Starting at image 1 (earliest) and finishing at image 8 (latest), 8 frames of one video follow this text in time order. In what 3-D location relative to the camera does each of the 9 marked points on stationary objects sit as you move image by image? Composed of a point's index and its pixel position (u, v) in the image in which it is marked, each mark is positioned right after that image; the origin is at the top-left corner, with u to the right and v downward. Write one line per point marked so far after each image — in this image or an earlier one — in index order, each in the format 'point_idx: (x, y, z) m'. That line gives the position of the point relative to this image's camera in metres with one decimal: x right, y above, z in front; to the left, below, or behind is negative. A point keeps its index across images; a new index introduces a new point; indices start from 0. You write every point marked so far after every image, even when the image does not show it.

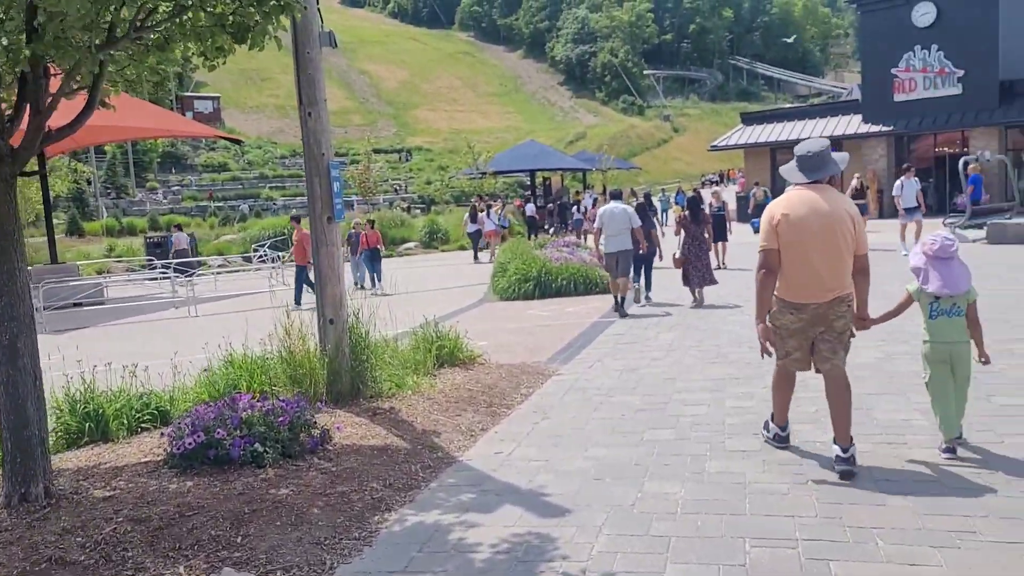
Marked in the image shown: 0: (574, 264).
0: (+1.1, +0.4, +16.1) m
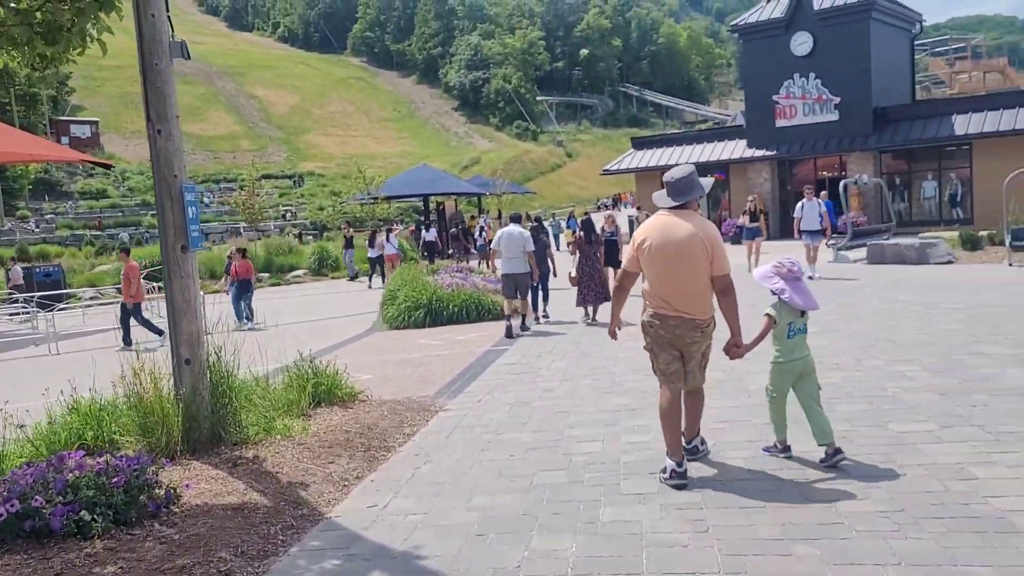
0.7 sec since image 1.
0: (-0.8, 0.0, +15.7) m
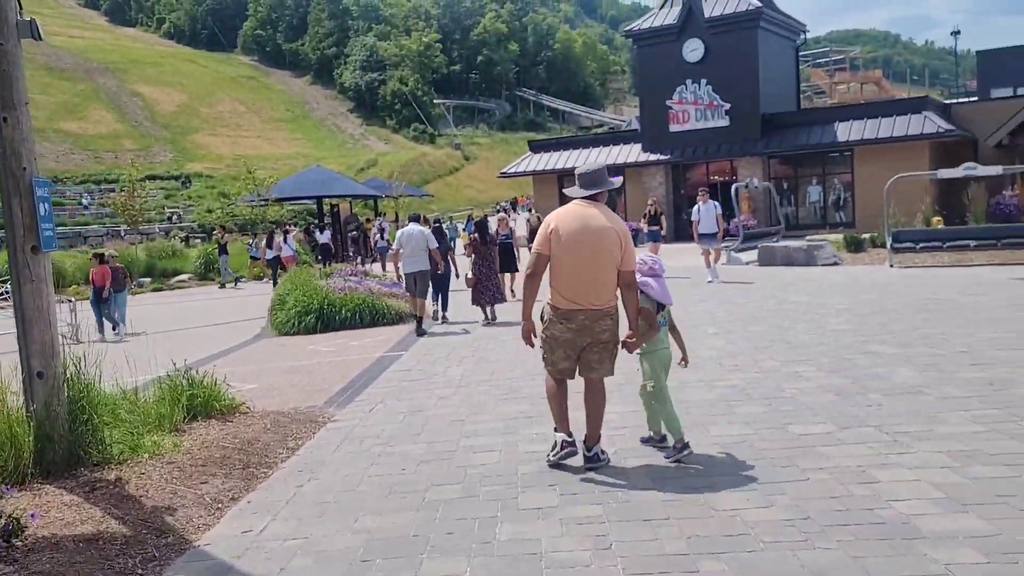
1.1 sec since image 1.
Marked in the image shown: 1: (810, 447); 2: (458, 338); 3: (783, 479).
0: (-2.6, -0.1, +15.1) m
1: (+1.8, -1.0, +5.5) m
2: (-0.7, -0.7, +12.4) m
3: (+1.5, -1.1, +4.9) m
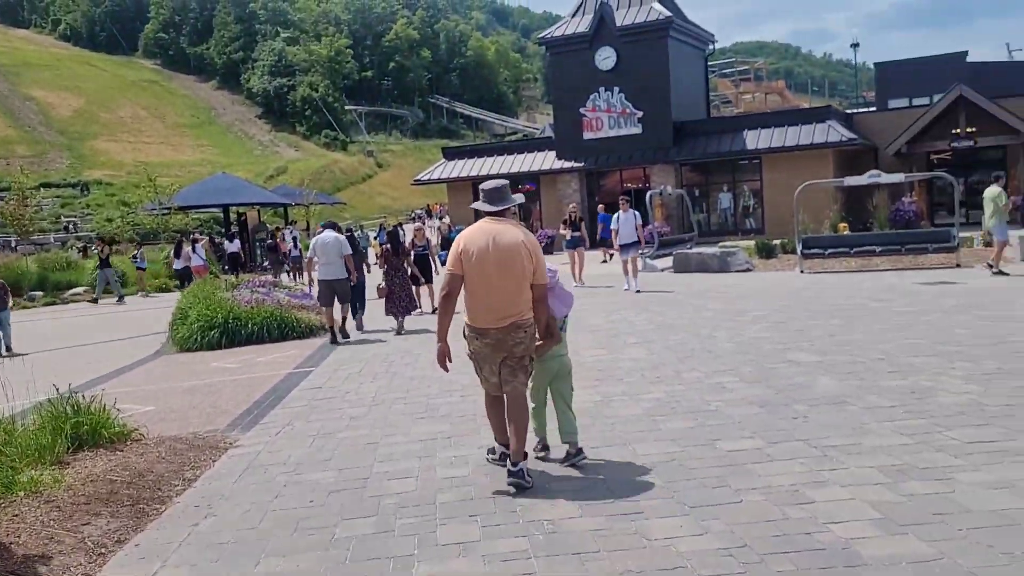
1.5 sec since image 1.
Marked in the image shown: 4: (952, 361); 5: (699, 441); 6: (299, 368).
0: (-4.0, -0.3, +14.5) m
1: (+1.4, -1.0, +5.3) m
2: (-1.9, -0.8, +12.0) m
3: (+1.1, -1.1, +4.7) m
4: (+3.9, -0.6, +7.9) m
5: (+1.2, -1.0, +5.9) m
6: (-2.7, -1.0, +11.2) m
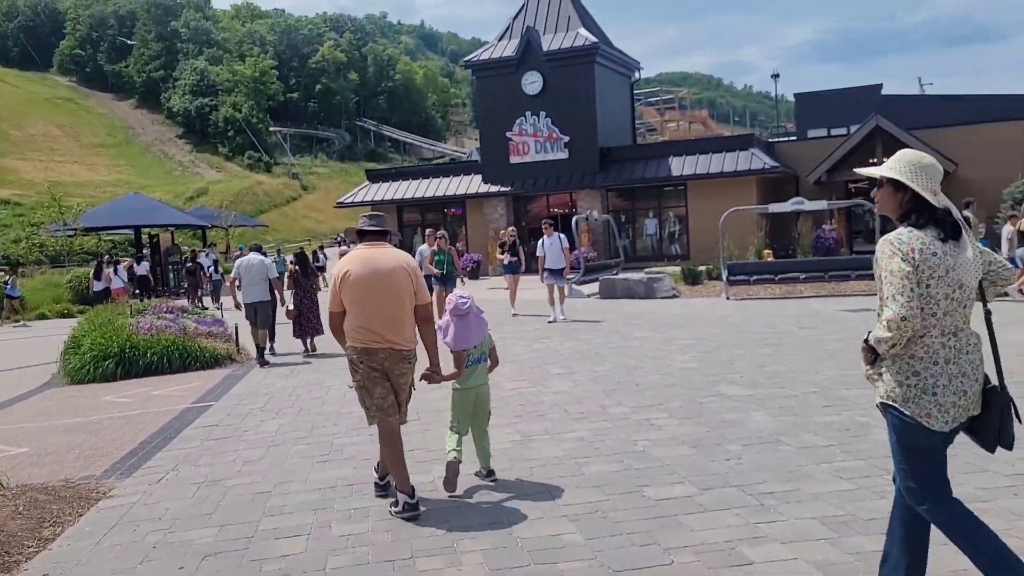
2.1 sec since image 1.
0: (-5.2, -0.7, +13.5) m
1: (+0.9, -1.2, +4.8) m
2: (-2.9, -1.2, +11.2) m
3: (+0.6, -1.3, +4.1) m
4: (+3.2, -0.9, +7.6) m
5: (+0.7, -1.2, +5.4) m
6: (-3.6, -1.3, +10.3) m
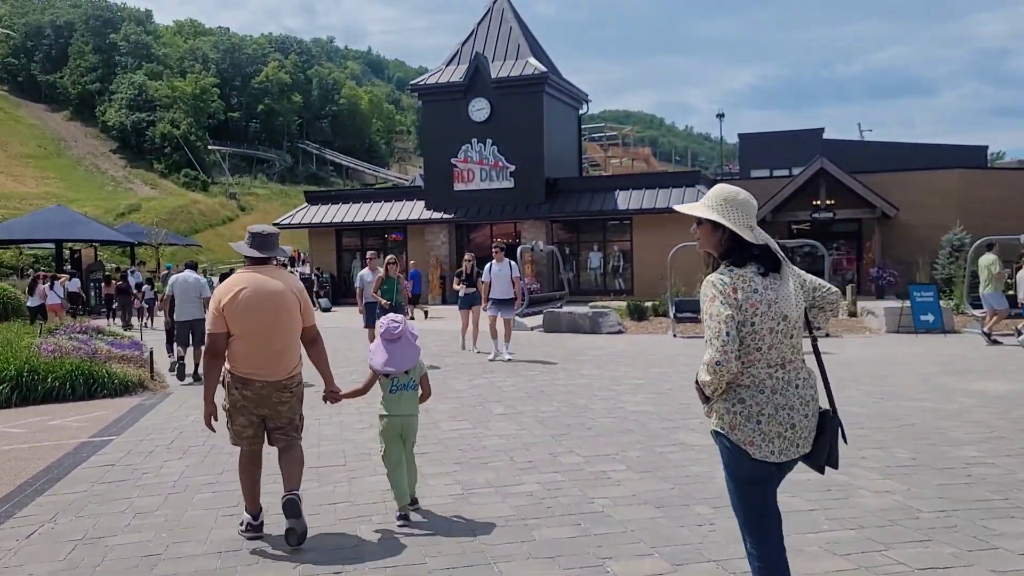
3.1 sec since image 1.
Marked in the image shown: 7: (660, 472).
0: (-6.0, -1.0, +12.3) m
1: (+0.6, -1.4, +4.0) m
2: (-3.6, -1.4, +10.1) m
3: (+0.4, -1.4, +3.3) m
4: (+2.7, -1.2, +7.0) m
5: (+0.4, -1.4, +4.6) m
6: (-4.3, -1.5, +9.2) m
7: (+1.1, -1.3, +6.4) m
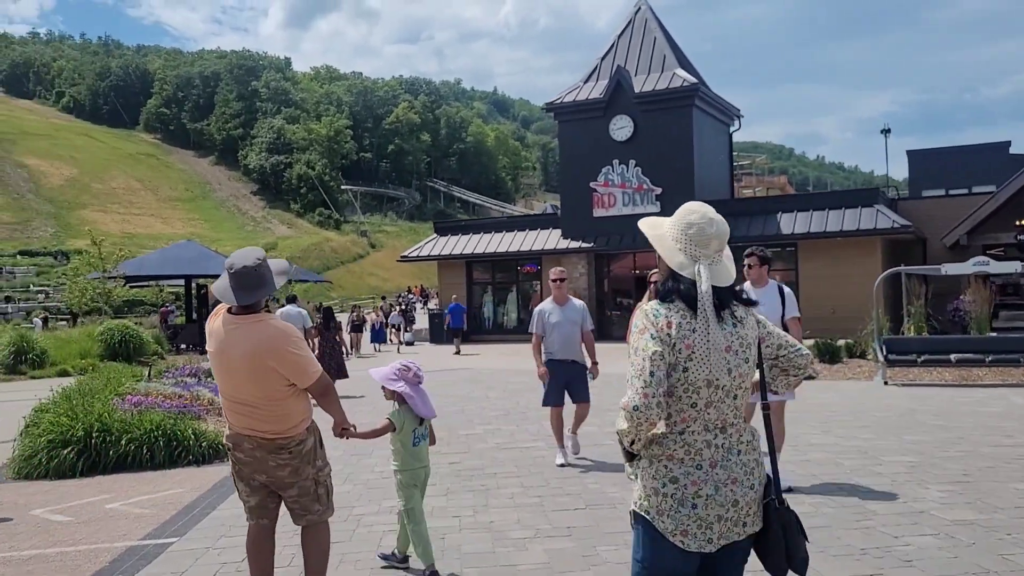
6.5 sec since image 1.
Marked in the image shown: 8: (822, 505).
0: (-3.9, -1.4, +9.9) m
1: (+1.4, -1.4, +0.8) m
2: (-1.8, -1.8, +7.4) m
3: (+1.2, -1.4, +0.1) m
4: (+4.0, -1.4, +3.4) m
5: (+1.3, -1.5, +1.4) m
6: (-2.6, -1.8, +6.6) m
7: (+2.2, -1.4, +3.1) m
8: (+2.1, -1.5, +6.3) m
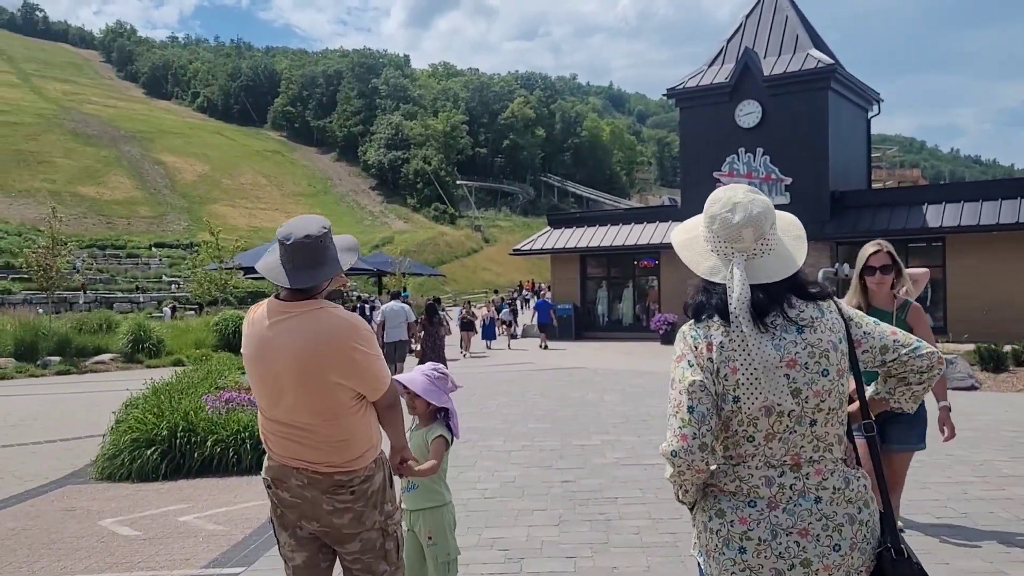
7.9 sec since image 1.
0: (-2.7, -1.3, +9.2) m
1: (+1.5, -1.4, -0.6) m
2: (-1.0, -1.7, +6.4) m
3: (+1.1, -1.4, -1.2) m
4: (+4.3, -1.4, +1.7) m
5: (+1.4, -1.4, 0.0) m
6: (-1.8, -1.7, +5.7) m
7: (+2.5, -1.4, +1.6) m
8: (+2.9, -1.5, +4.8) m
